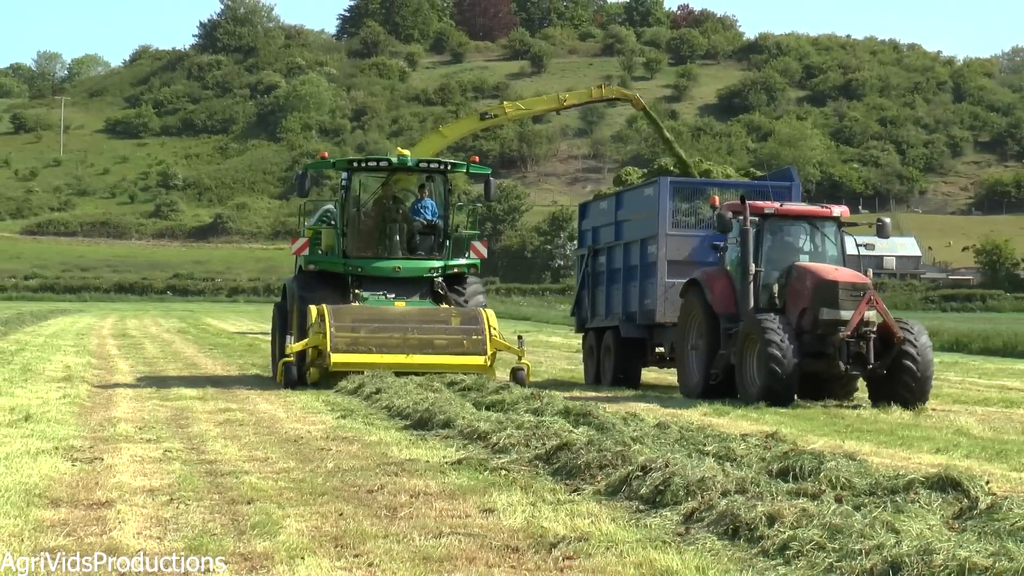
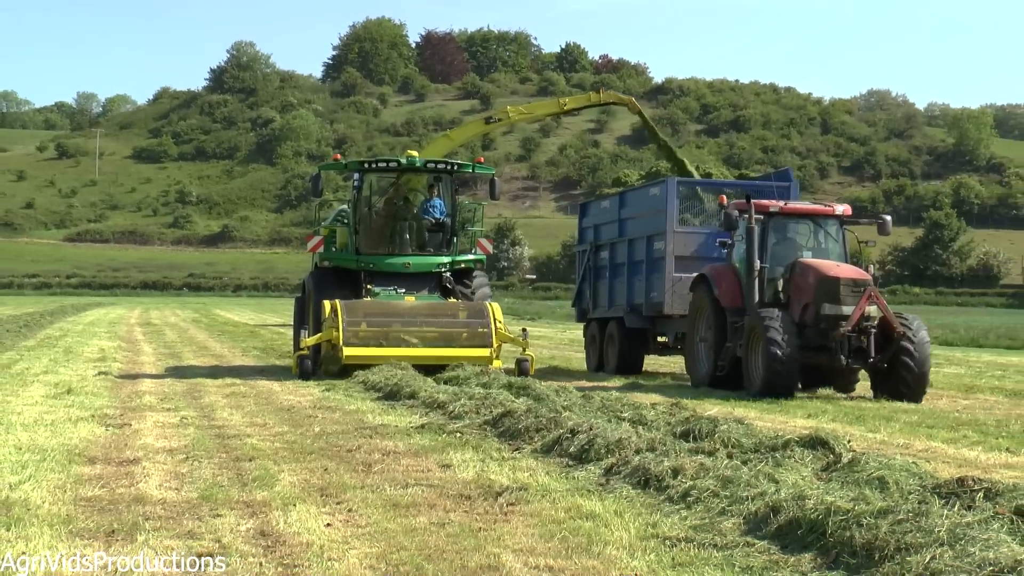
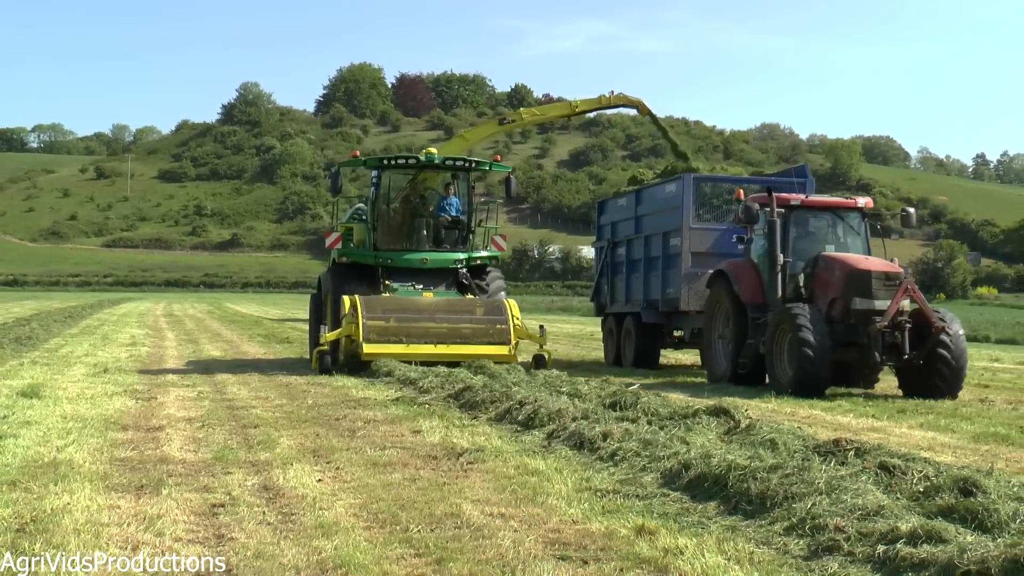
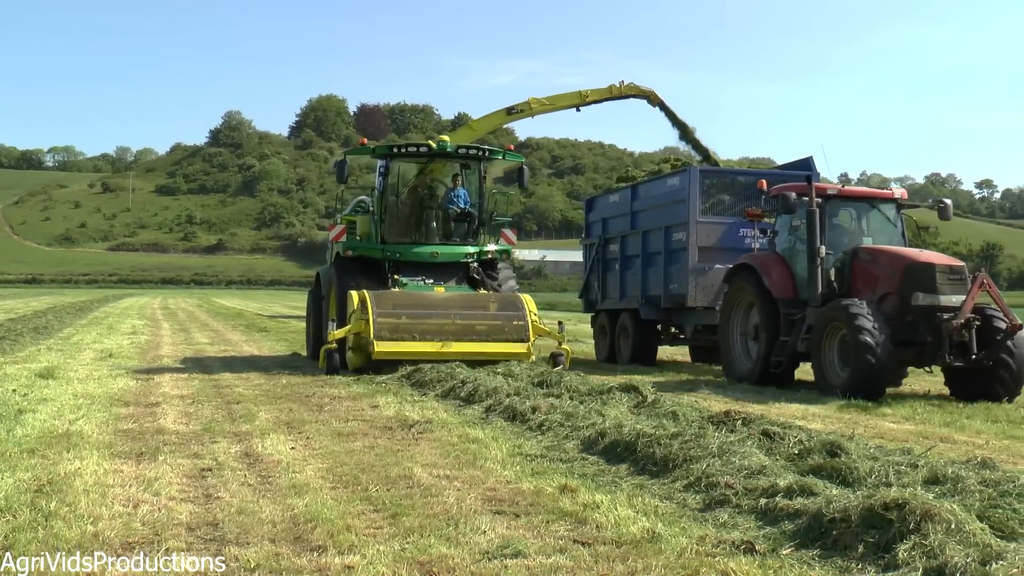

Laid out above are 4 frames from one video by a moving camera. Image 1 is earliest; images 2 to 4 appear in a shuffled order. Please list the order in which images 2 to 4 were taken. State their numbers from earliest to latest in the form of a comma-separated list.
2, 3, 4
